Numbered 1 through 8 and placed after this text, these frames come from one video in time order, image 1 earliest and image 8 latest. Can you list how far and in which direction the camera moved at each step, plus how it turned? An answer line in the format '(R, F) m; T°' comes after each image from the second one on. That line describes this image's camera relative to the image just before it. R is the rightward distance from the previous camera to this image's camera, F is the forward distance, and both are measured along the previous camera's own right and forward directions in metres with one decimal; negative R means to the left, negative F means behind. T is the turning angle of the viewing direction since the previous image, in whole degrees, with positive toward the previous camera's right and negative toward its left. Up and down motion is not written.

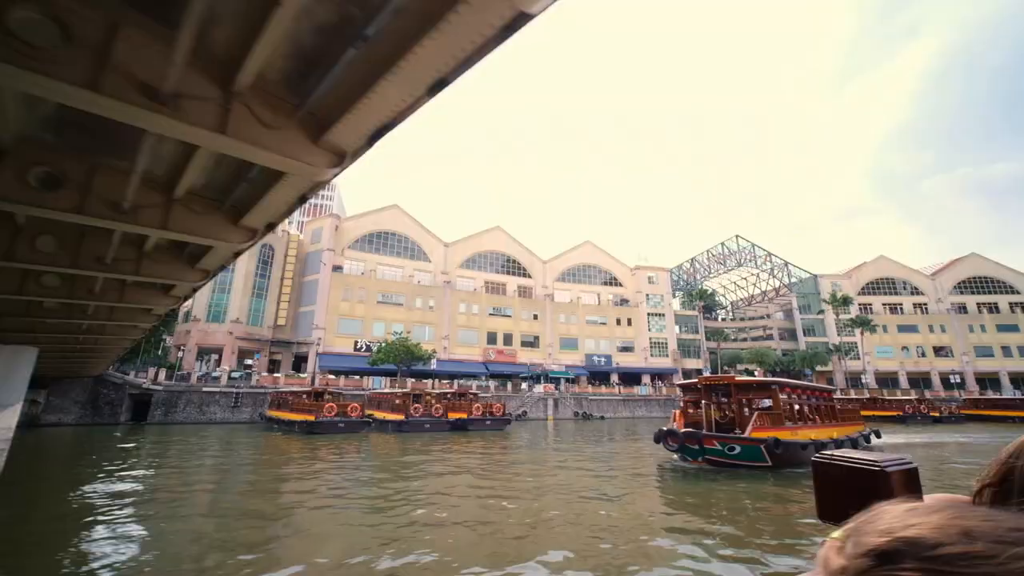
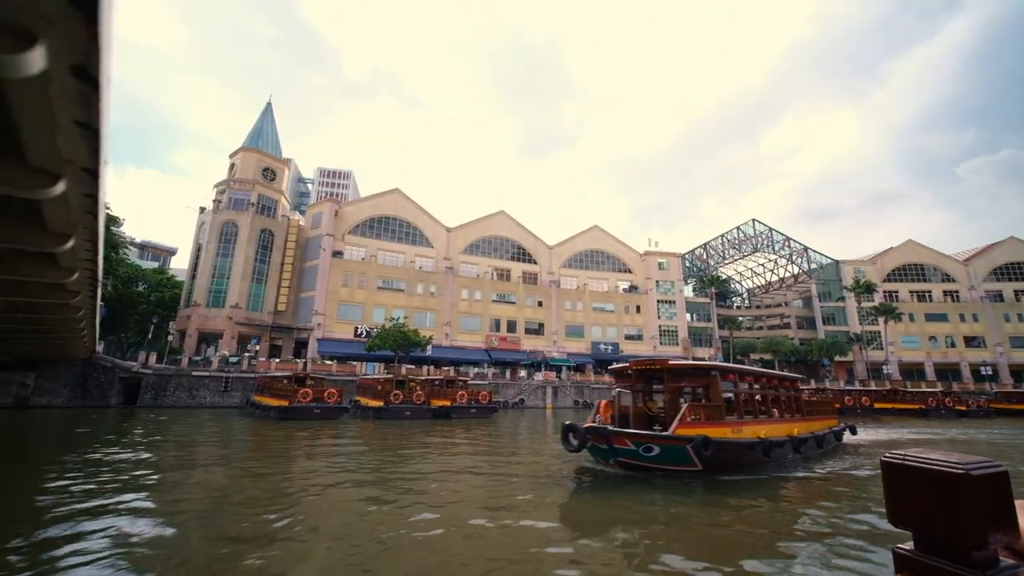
(+1.6, +1.1) m; -2°
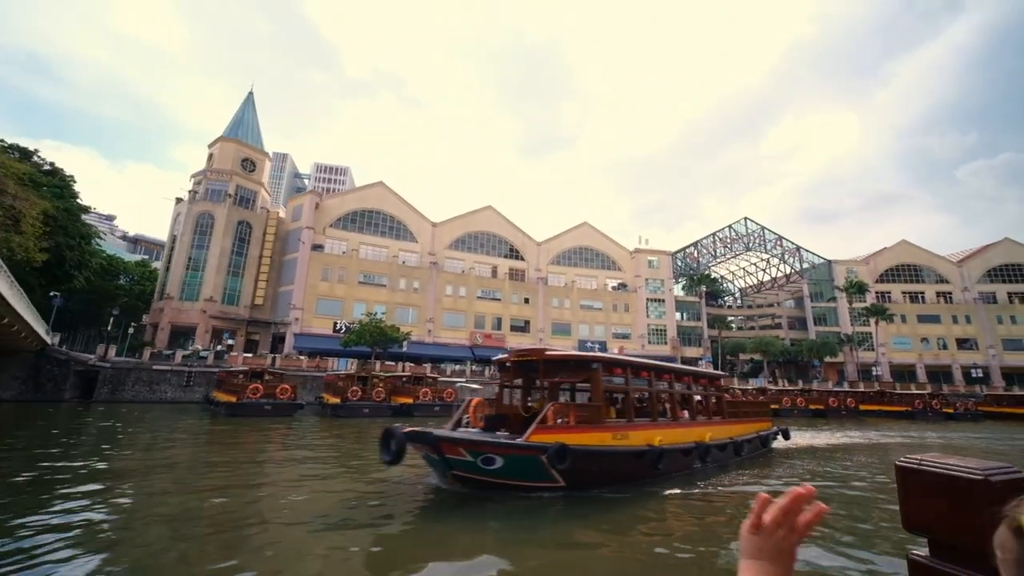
(+1.5, +0.9) m; 0°
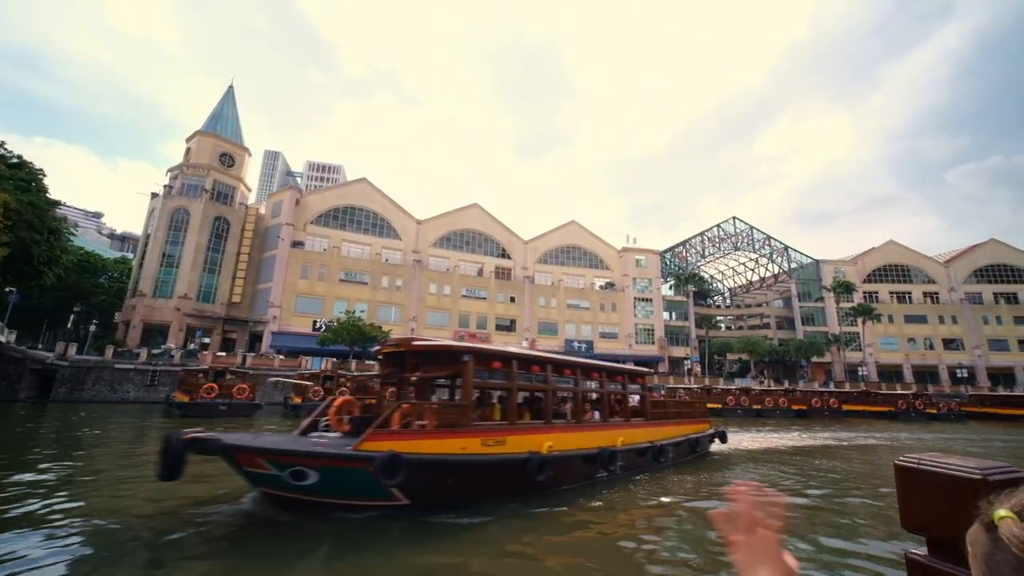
(+1.1, +0.6) m; +1°
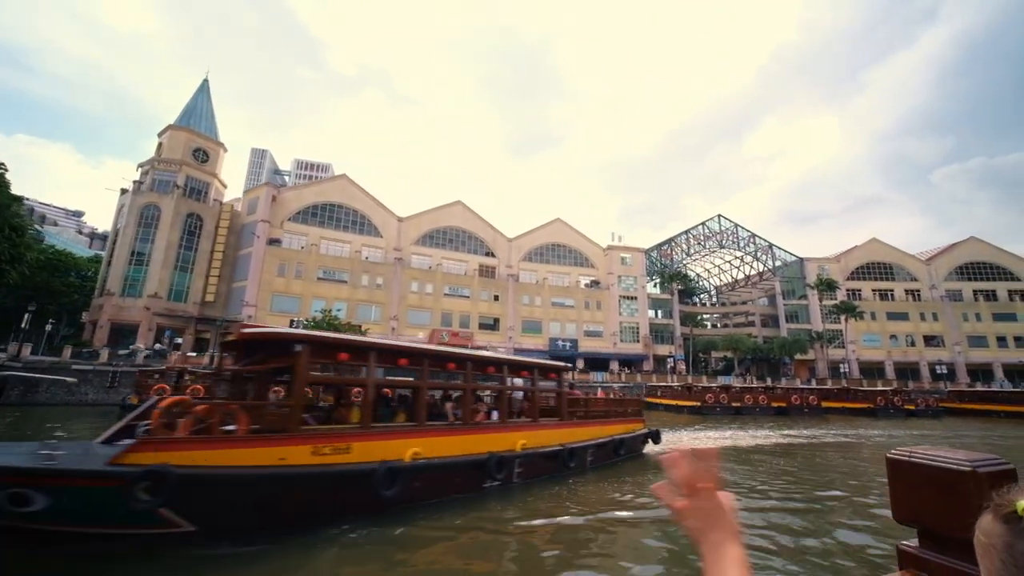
(+1.0, +0.5) m; +1°
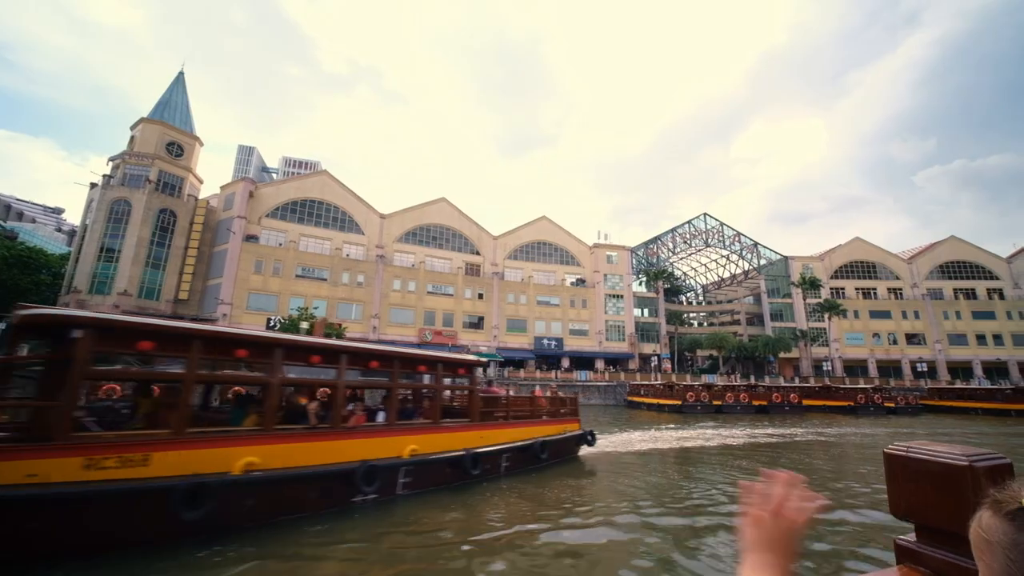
(+0.8, +0.5) m; +1°
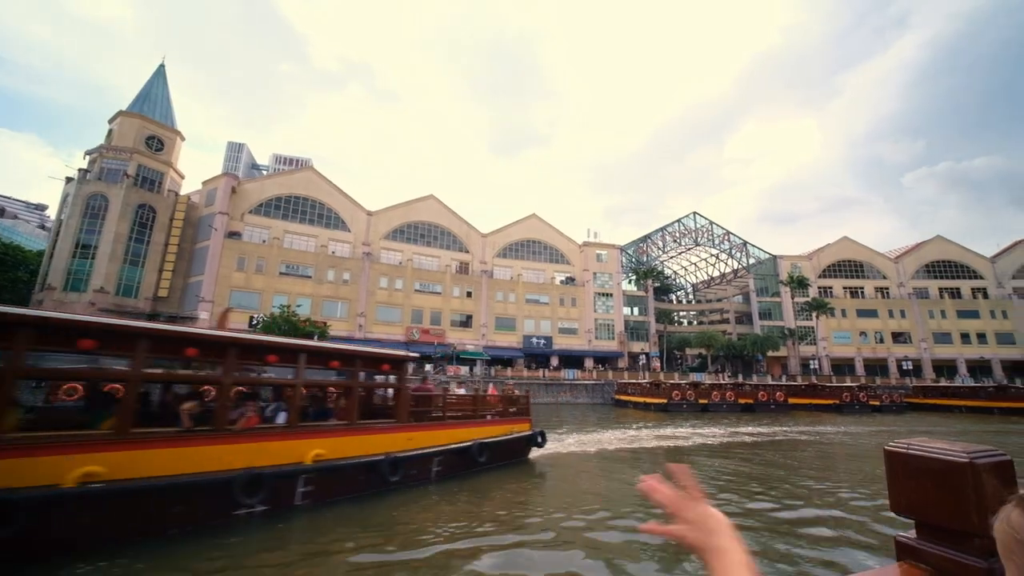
(+0.6, +0.4) m; +1°
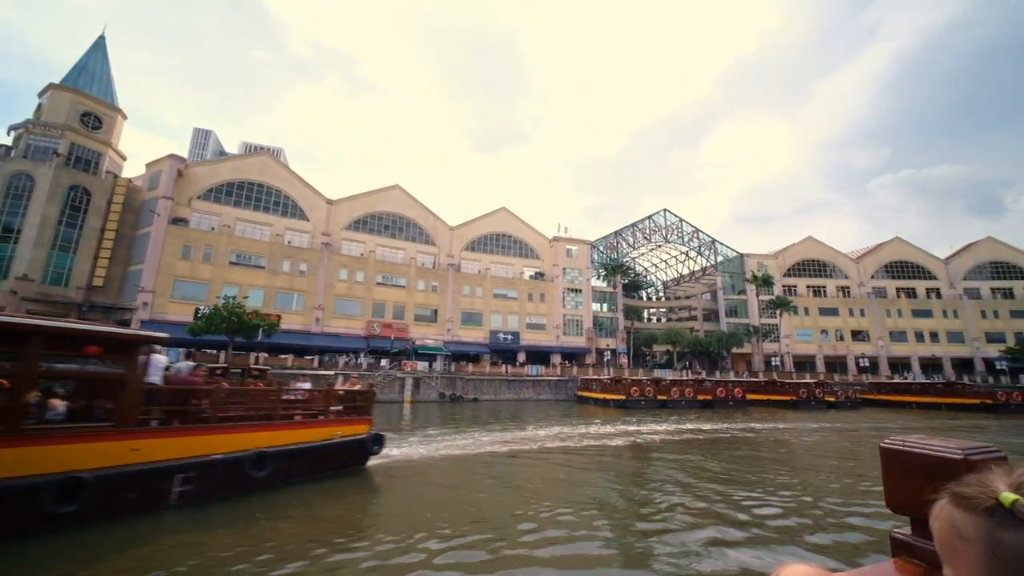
(+1.3, +0.9) m; +3°
